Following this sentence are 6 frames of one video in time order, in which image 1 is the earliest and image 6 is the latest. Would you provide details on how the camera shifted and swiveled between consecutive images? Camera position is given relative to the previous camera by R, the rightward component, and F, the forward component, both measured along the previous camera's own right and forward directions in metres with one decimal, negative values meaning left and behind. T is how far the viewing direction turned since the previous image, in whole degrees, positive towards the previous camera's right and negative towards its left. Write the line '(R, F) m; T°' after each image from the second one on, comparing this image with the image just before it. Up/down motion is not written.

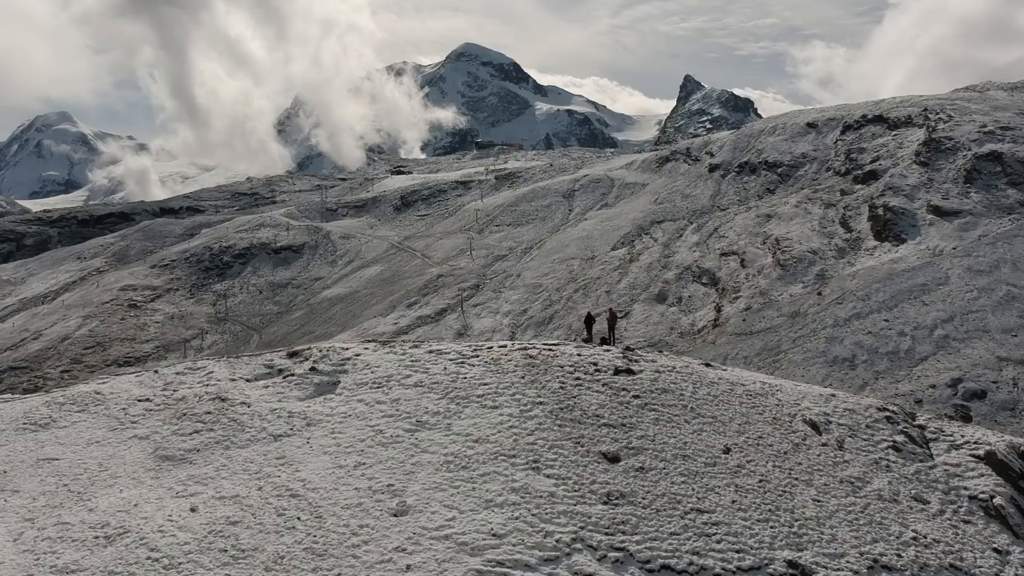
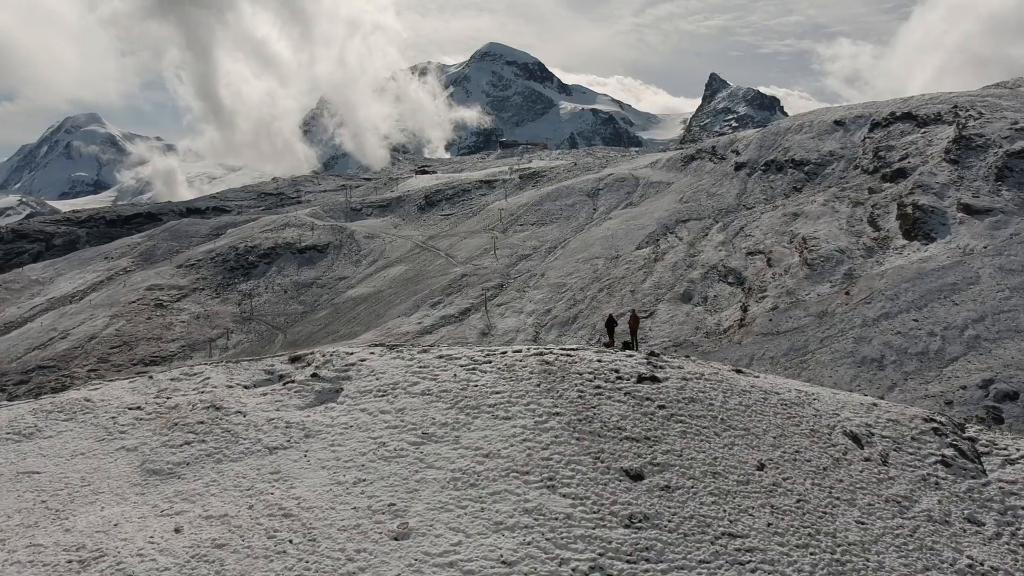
(+0.2, +0.9) m; -2°
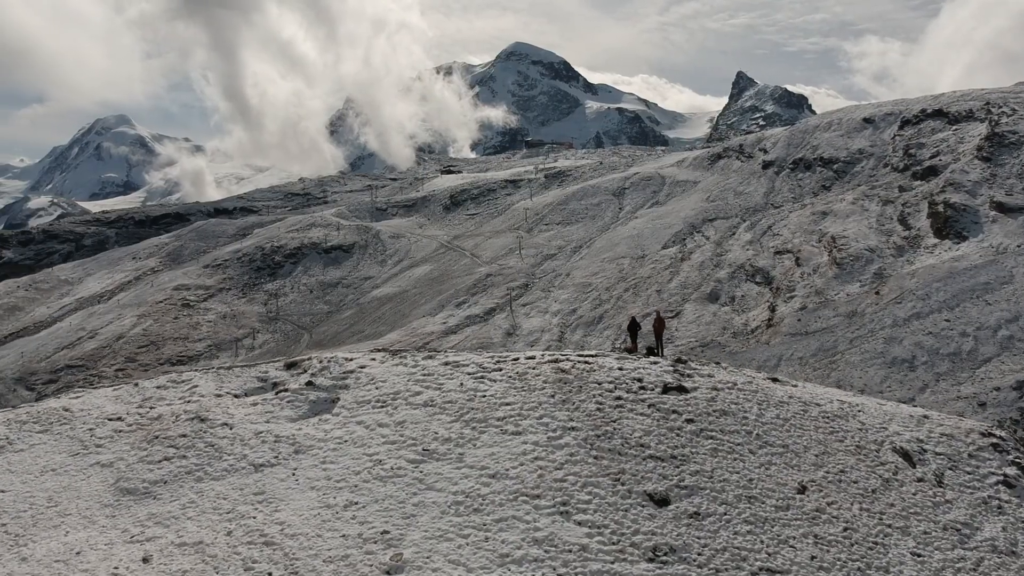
(+0.2, +1.1) m; -2°
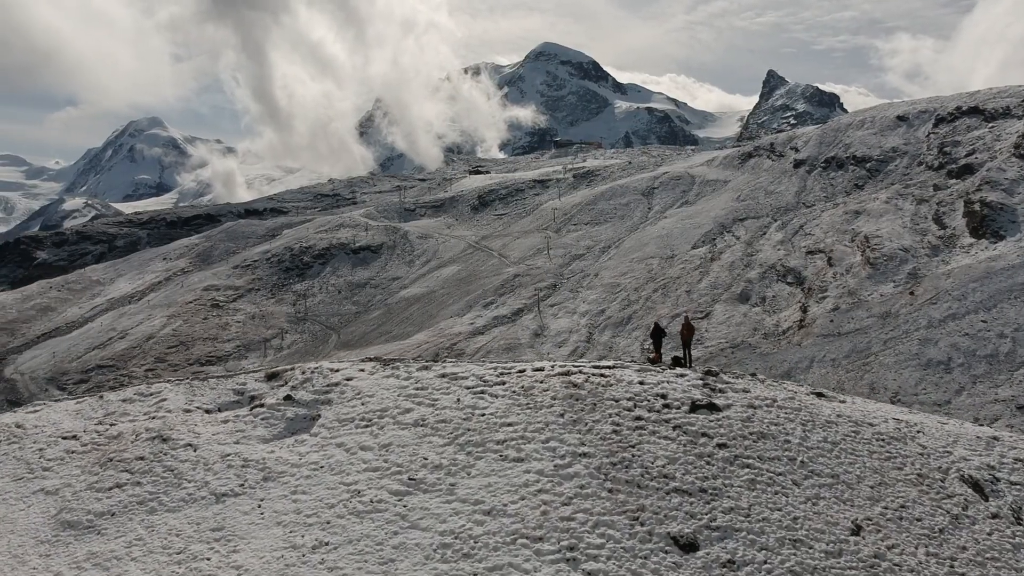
(+0.4, +1.4) m; -3°
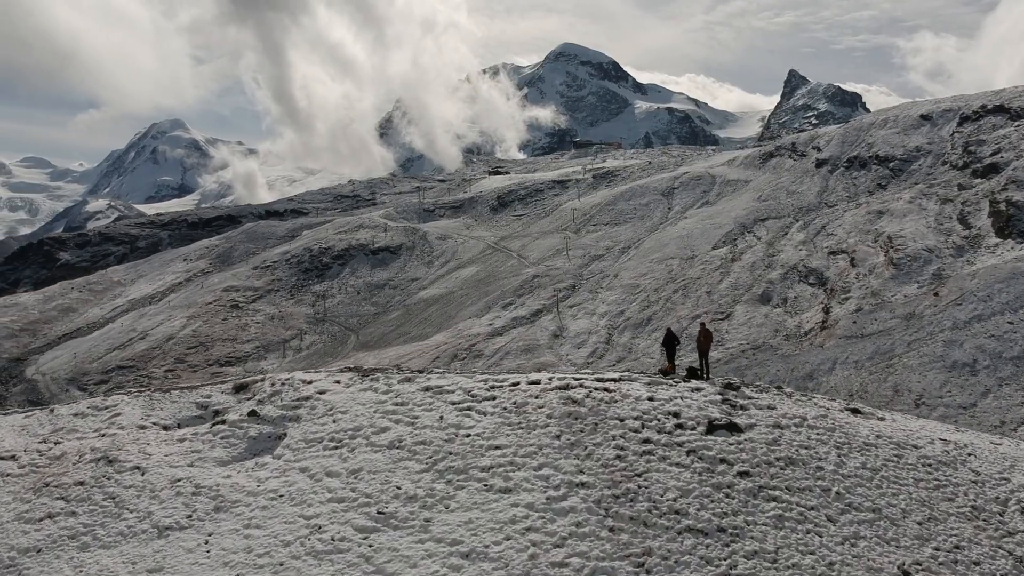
(+0.4, +1.2) m; -2°
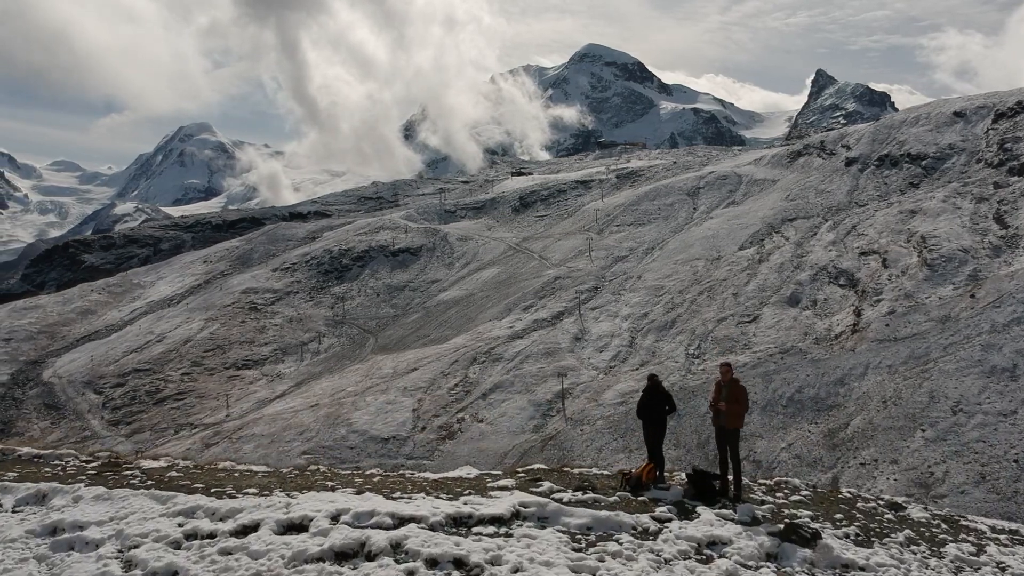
(+1.1, +2.0) m; -2°
